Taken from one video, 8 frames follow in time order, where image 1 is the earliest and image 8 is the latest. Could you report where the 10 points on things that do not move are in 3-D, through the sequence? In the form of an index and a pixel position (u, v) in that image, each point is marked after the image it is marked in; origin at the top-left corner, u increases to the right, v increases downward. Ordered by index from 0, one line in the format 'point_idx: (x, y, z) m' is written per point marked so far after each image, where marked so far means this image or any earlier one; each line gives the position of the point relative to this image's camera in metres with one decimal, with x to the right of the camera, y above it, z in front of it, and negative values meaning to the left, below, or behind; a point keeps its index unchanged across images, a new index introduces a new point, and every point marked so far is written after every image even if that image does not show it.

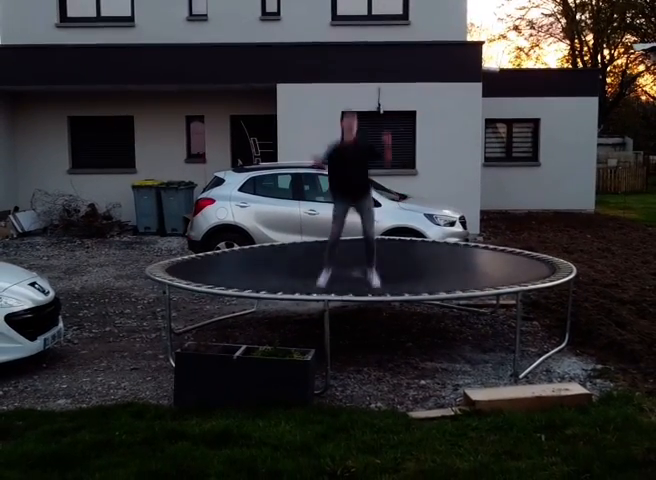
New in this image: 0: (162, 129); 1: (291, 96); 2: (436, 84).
0: (-2.8, +1.9, +13.9) m
1: (-0.6, +2.2, +12.9) m
2: (+1.8, +2.4, +12.7) m
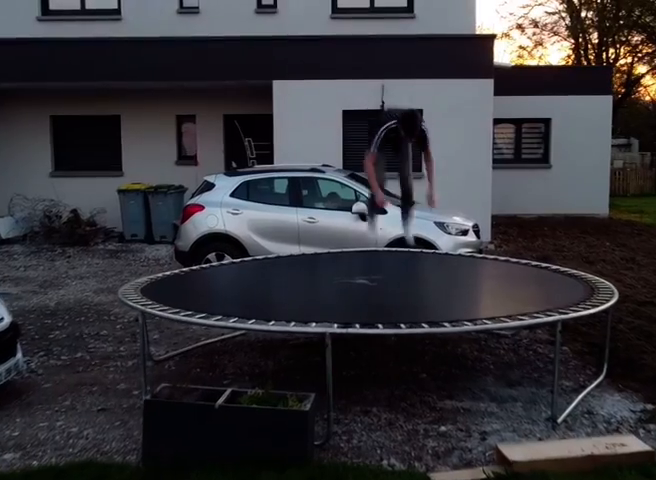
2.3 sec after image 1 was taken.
0: (-2.8, +1.7, +13.1) m
1: (-0.6, +2.1, +12.0) m
2: (+1.8, +2.2, +11.9) m
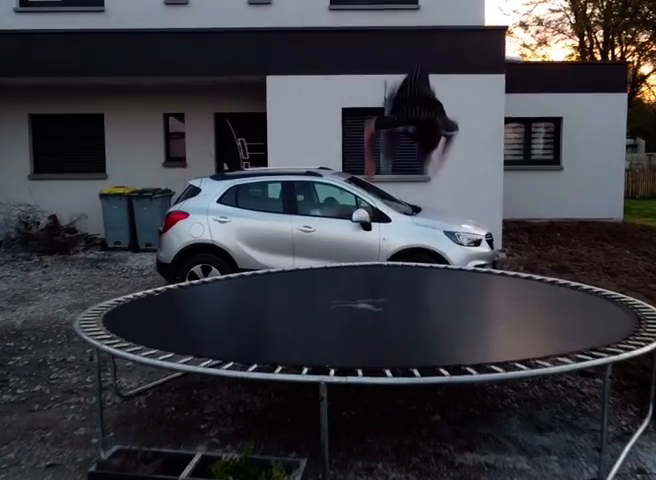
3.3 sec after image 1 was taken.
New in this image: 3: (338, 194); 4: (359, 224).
0: (-2.8, +1.6, +12.2) m
1: (-0.6, +2.0, +11.1) m
2: (+1.8, +2.1, +11.0) m
3: (+0.1, +0.4, +8.0) m
4: (+0.3, +0.1, +7.8) m
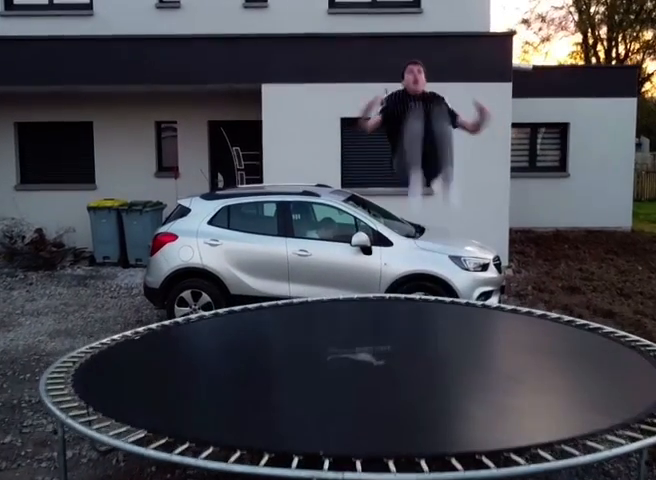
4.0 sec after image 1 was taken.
0: (-2.8, +1.4, +11.7) m
1: (-0.6, +1.8, +10.6) m
2: (+1.7, +1.9, +10.5) m
3: (+0.1, +0.2, +7.5) m
4: (+0.3, -0.1, +7.3) m
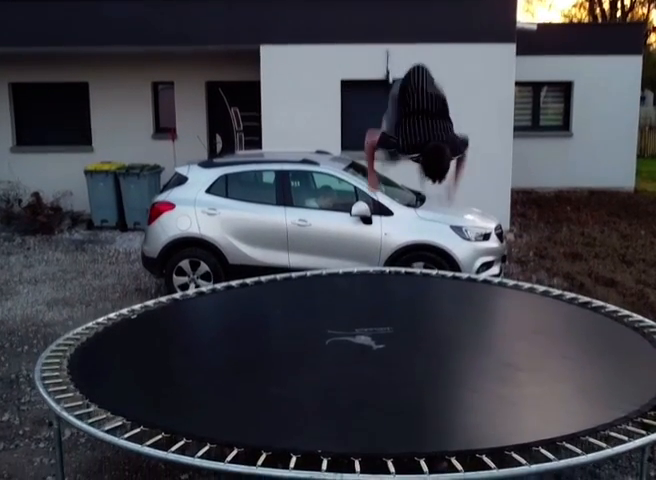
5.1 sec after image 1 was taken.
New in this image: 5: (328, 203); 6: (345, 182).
0: (-2.8, +2.0, +11.5) m
1: (-0.6, +2.2, +10.4) m
2: (+1.7, +2.4, +10.3) m
3: (+0.1, +0.5, +7.4) m
4: (+0.3, +0.2, +7.2) m
5: (0.0, +0.3, +7.4) m
6: (+0.1, +0.5, +7.4) m
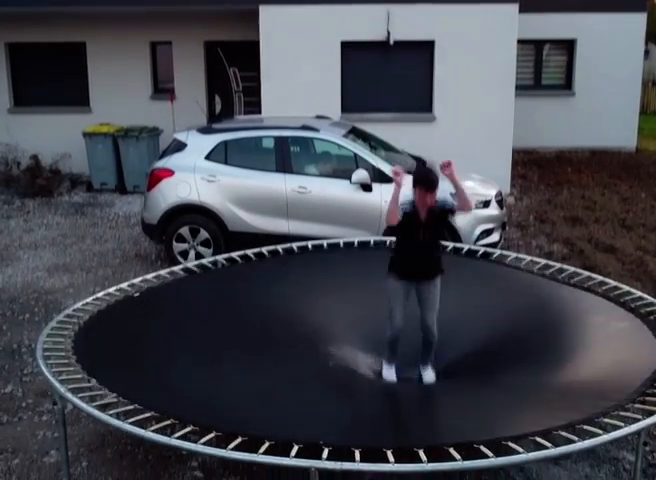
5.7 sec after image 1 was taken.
0: (-2.8, +2.5, +11.4) m
1: (-0.6, +2.7, +10.3) m
2: (+1.7, +2.8, +10.1) m
3: (+0.1, +0.8, +7.4) m
4: (+0.3, +0.5, +7.2) m
5: (0.0, +0.6, +7.4) m
6: (+0.1, +0.8, +7.3) m
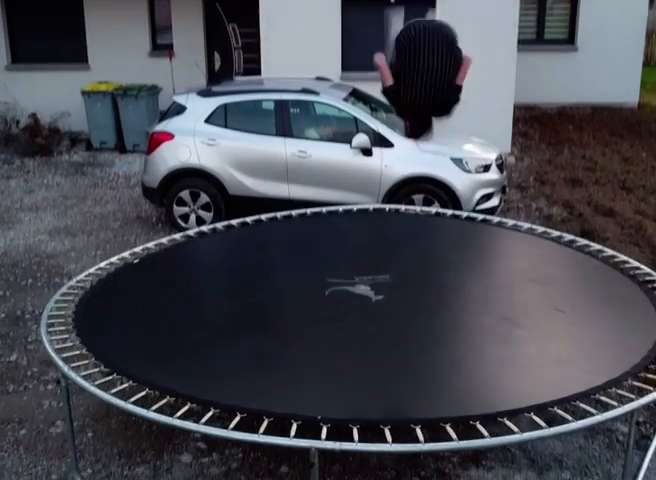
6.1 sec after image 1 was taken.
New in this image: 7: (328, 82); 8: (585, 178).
0: (-2.8, +3.0, +11.2) m
1: (-0.6, +3.2, +10.1) m
2: (+1.7, +3.3, +10.0) m
3: (+0.1, +1.1, +7.4) m
4: (+0.3, +0.8, +7.2) m
5: (0.0, +0.9, +7.3) m
6: (+0.2, +1.1, +7.3) m
7: (0.0, +1.5, +7.9) m
8: (+2.8, +0.7, +9.0) m
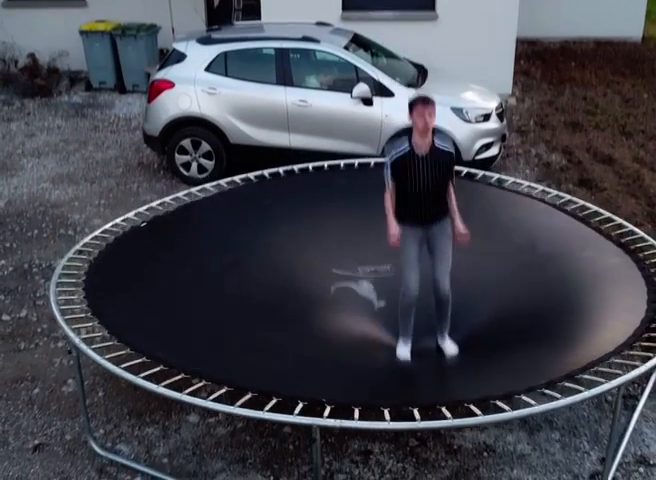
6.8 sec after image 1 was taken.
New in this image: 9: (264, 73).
0: (-2.8, +3.8, +11.0) m
1: (-0.6, +3.9, +9.9) m
2: (+1.7, +4.0, +9.7) m
3: (+0.1, +1.6, +7.3) m
4: (+0.3, +1.2, +7.2) m
5: (0.0, +1.4, +7.3) m
6: (+0.2, +1.6, +7.3) m
7: (0.0, +2.0, +7.8) m
8: (+2.8, +1.3, +9.1) m
9: (-0.6, +1.5, +7.4) m
